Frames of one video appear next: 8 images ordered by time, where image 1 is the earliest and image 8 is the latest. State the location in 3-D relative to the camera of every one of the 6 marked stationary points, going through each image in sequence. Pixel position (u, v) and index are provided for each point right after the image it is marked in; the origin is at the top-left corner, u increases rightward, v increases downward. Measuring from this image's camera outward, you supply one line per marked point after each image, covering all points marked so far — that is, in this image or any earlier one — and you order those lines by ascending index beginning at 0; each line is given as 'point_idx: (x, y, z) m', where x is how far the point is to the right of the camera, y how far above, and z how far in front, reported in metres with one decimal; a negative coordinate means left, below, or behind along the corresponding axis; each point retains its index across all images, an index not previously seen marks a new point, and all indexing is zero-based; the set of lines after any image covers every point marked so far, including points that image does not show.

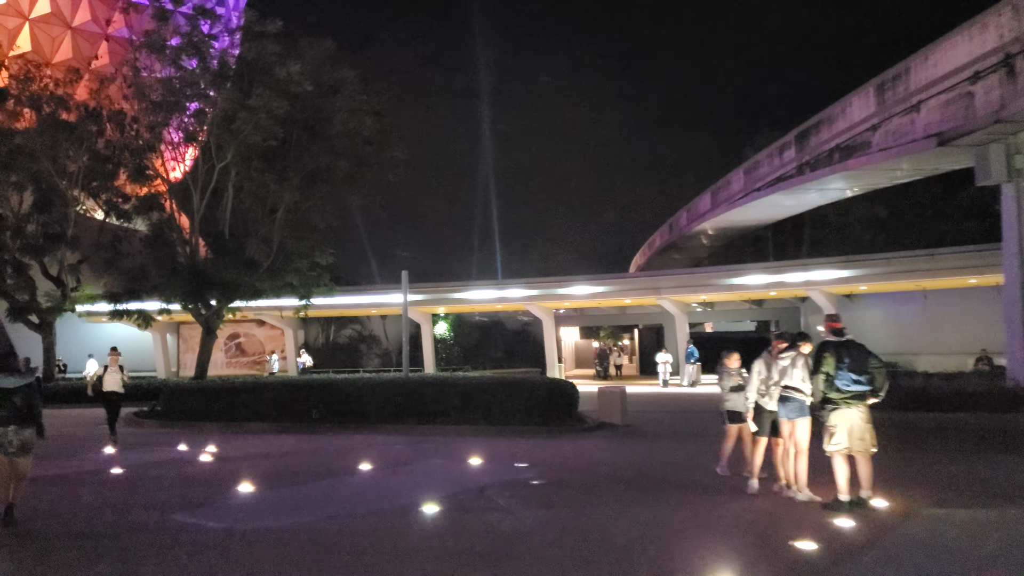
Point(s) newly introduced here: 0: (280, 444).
0: (-3.2, -2.2, +11.6) m
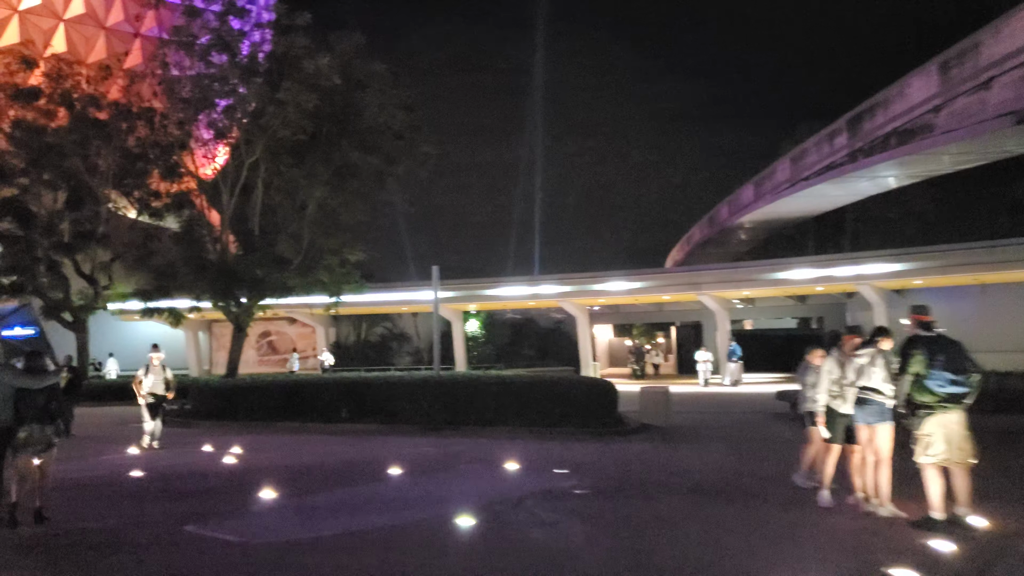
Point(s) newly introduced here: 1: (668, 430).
0: (-2.7, -2.1, +11.1) m
1: (+2.3, -2.1, +12.3) m
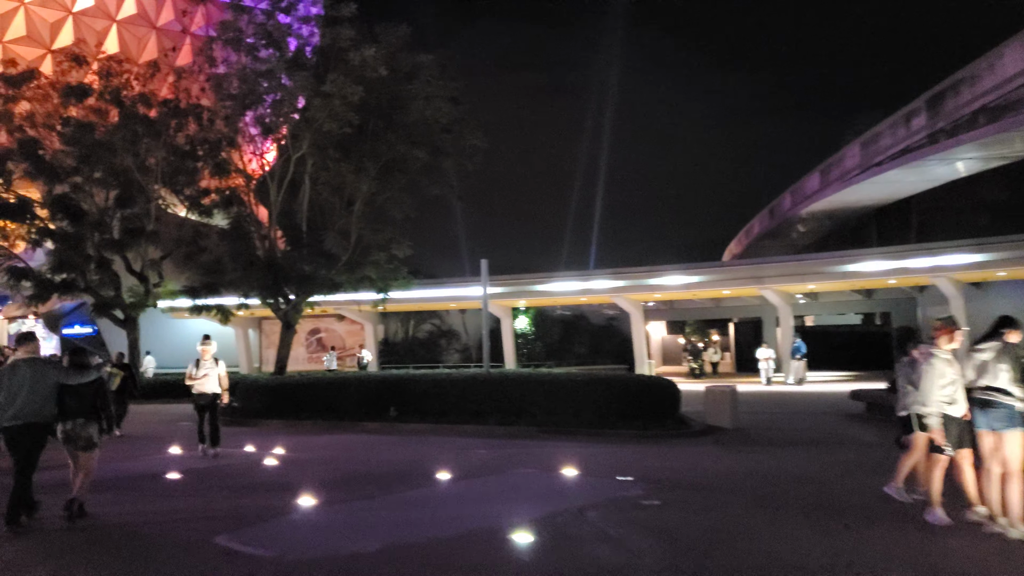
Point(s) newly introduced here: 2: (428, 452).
0: (-2.0, -2.0, +10.6) m
1: (+3.1, -2.0, +11.5) m
2: (-1.0, -1.9, +9.9) m
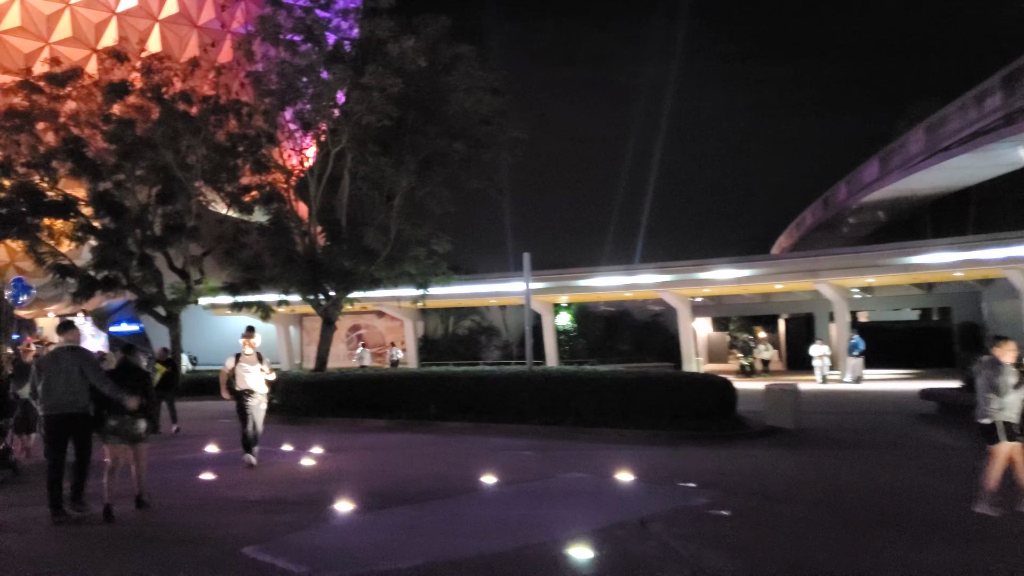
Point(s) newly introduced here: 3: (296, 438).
0: (-1.4, -1.9, +10.2) m
1: (+3.7, -1.9, +10.8) m
2: (-0.4, -1.9, +9.4) m
3: (-2.8, -2.0, +10.8) m
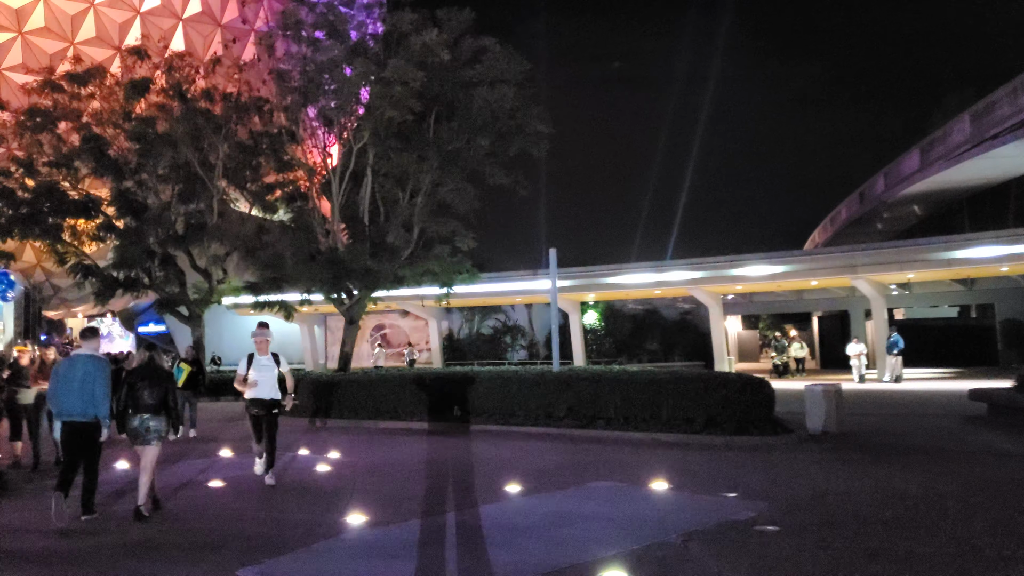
0: (-1.1, -1.9, +9.7) m
1: (+4.0, -1.9, +10.2) m
2: (-0.2, -1.8, +8.9) m
3: (-2.5, -1.9, +10.4) m
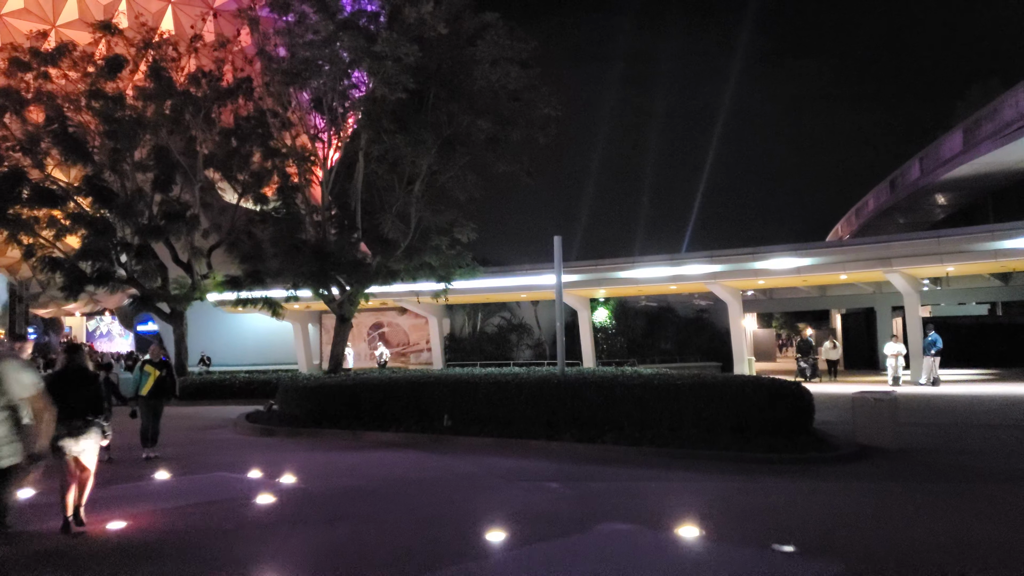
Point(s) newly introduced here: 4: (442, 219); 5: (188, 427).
0: (-1.2, -1.8, +8.1) m
1: (+3.9, -1.7, +8.5) m
2: (-0.2, -1.7, +7.3) m
3: (-2.5, -1.8, +8.8) m
4: (-1.7, +1.6, +19.6) m
5: (-5.4, -2.4, +14.1) m
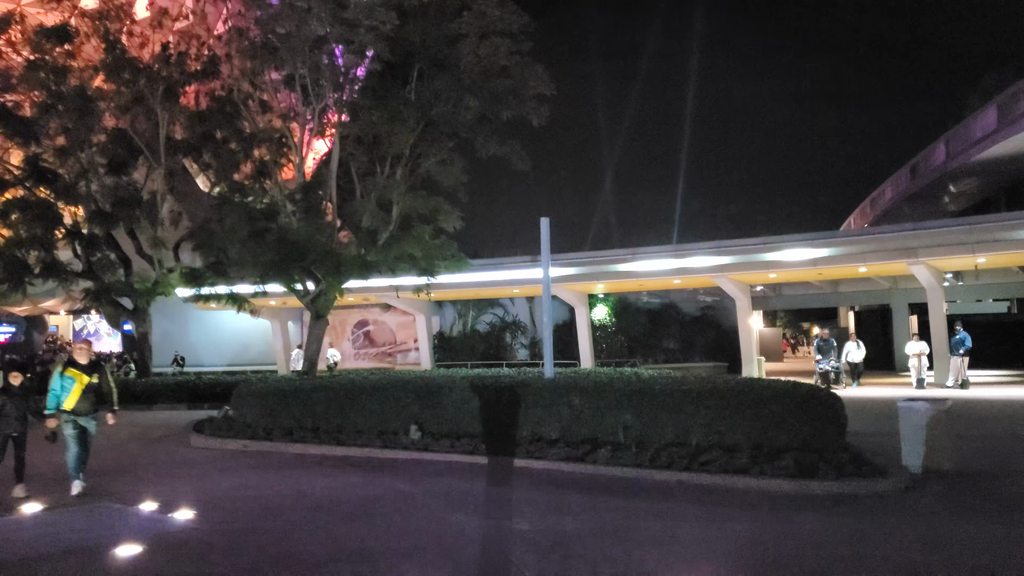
0: (-1.5, -1.7, +6.4) m
1: (+3.6, -1.6, +6.8) m
2: (-0.5, -1.6, +5.7) m
3: (-2.8, -1.7, +7.1) m
4: (-1.9, +1.8, +18.0) m
5: (-5.7, -2.3, +12.4) m
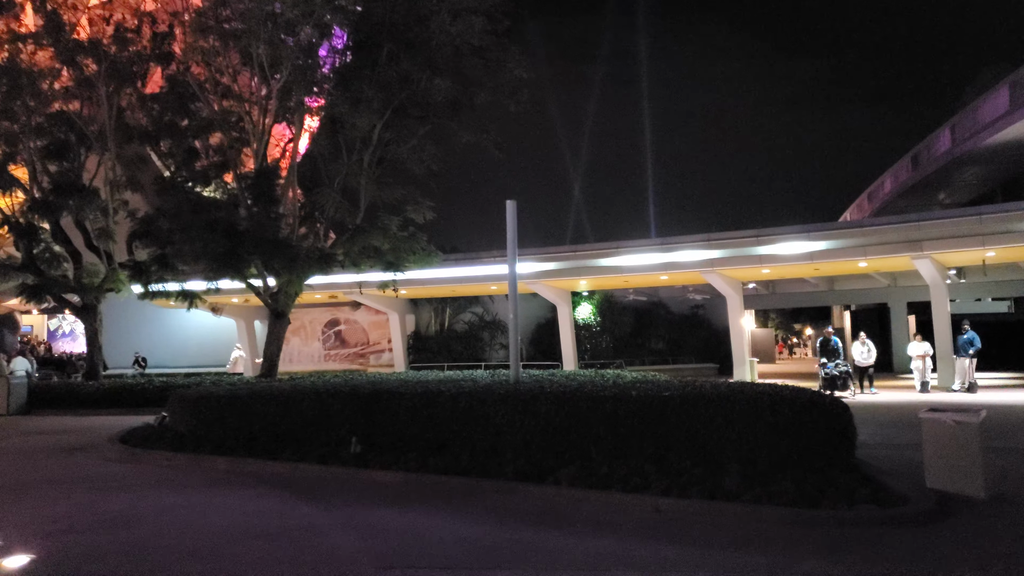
0: (-1.9, -1.6, +5.1) m
1: (+3.2, -1.5, +5.6) m
2: (-0.9, -1.5, +4.3) m
3: (-3.2, -1.6, +5.8) m
4: (-2.4, +1.9, +16.7) m
5: (-6.2, -2.2, +11.1) m
